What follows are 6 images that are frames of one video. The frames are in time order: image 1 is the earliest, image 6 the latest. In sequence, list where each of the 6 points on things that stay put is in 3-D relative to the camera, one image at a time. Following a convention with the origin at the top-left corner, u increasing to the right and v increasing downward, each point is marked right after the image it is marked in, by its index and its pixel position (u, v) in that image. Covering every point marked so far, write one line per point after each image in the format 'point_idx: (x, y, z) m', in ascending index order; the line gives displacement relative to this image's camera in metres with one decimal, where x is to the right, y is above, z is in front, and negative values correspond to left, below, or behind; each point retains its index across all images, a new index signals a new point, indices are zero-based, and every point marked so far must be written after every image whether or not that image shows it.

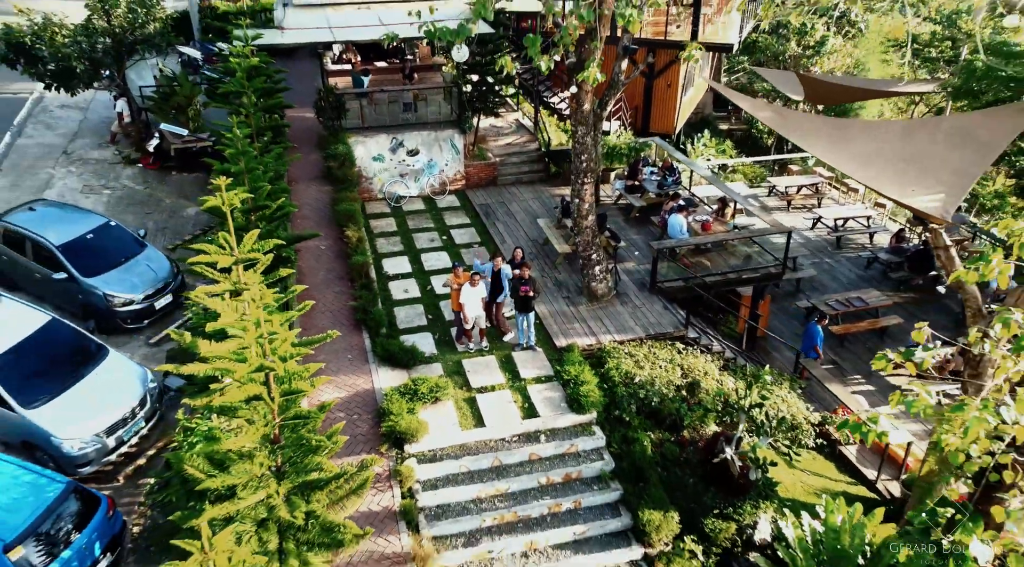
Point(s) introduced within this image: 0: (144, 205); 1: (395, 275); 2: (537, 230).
0: (-6.5, +1.4, +13.8) m
1: (-1.9, +0.2, +12.7) m
2: (+0.5, +1.0, +14.4) m
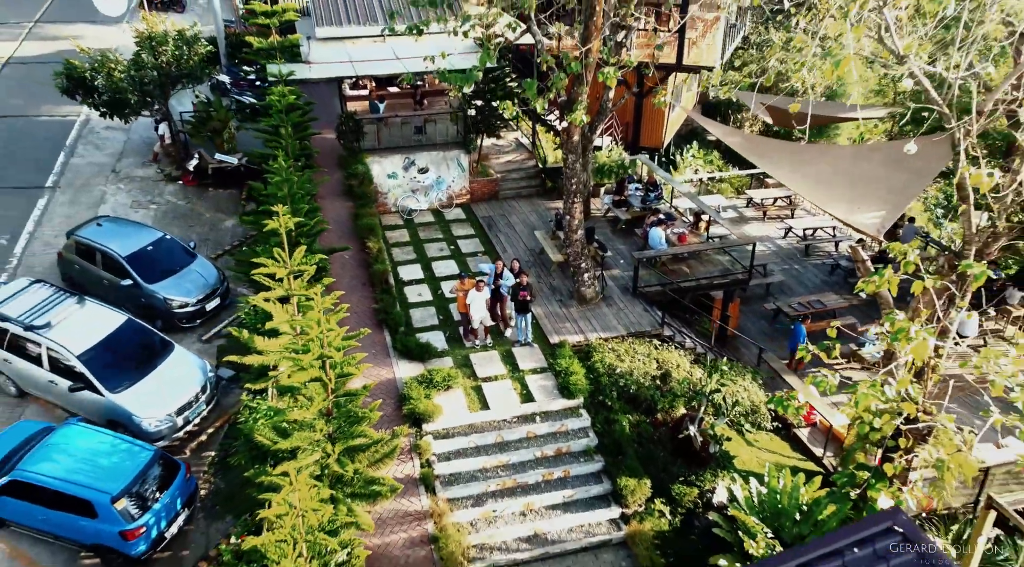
0: (-6.5, +1.3, +15.6) m
1: (-1.9, +0.1, +14.6) m
2: (+0.5, +0.9, +16.2) m
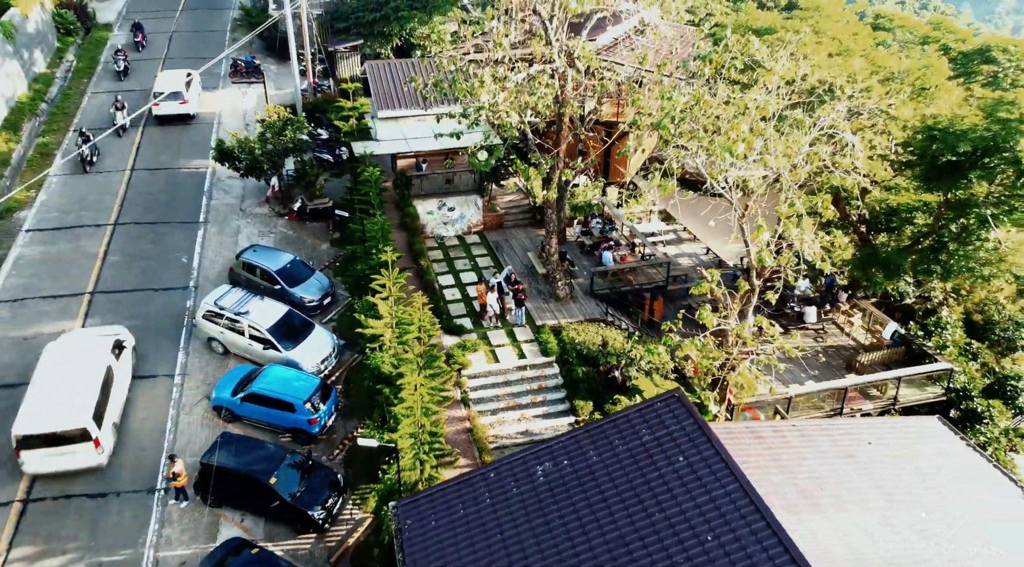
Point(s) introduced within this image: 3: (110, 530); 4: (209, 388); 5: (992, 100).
0: (-6.5, +1.2, +23.5) m
1: (-1.9, 0.0, +22.5) m
2: (+0.5, +0.8, +24.1) m
3: (-7.7, -4.7, +15.0) m
4: (-7.1, -2.5, +18.4) m
5: (+11.5, +4.4, +18.8) m
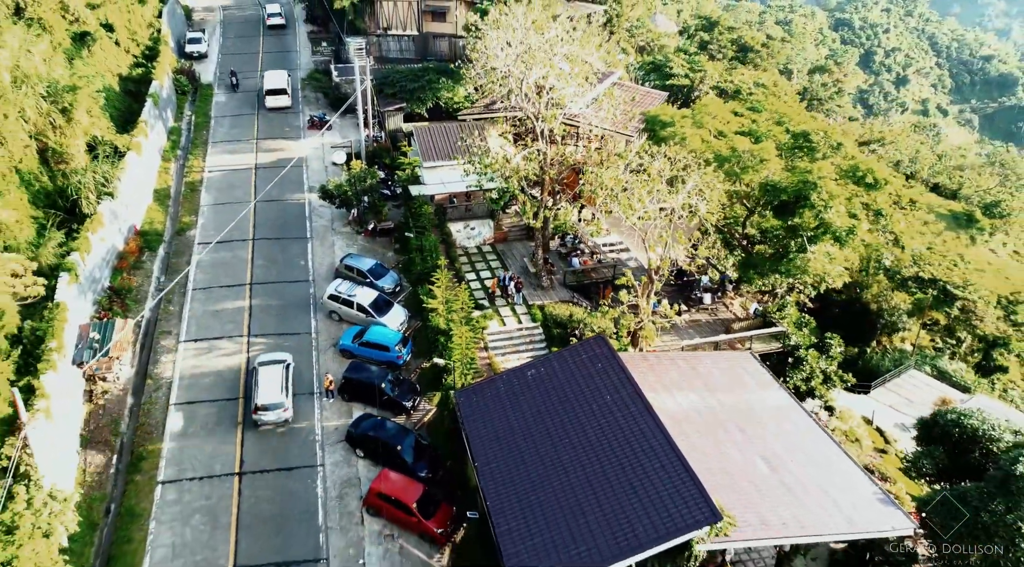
0: (-6.4, +1.5, +35.8) m
1: (-1.8, +0.2, +34.8) m
2: (+0.6, +1.0, +36.4) m
3: (-7.6, -4.5, +27.3) m
4: (-7.0, -2.2, +30.7) m
5: (+11.6, +4.6, +31.2) m
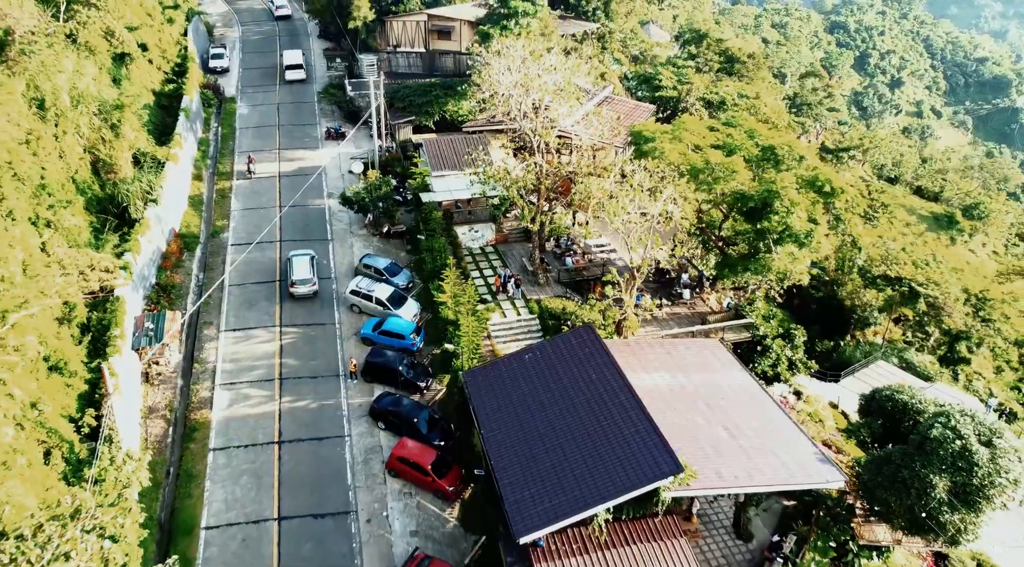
0: (-6.5, +1.6, +40.0) m
1: (-1.8, +0.3, +38.9) m
2: (+0.5, +1.2, +40.6) m
3: (-7.6, -4.4, +31.5) m
4: (-7.0, -2.1, +34.8) m
5: (+11.6, +4.7, +35.3) m
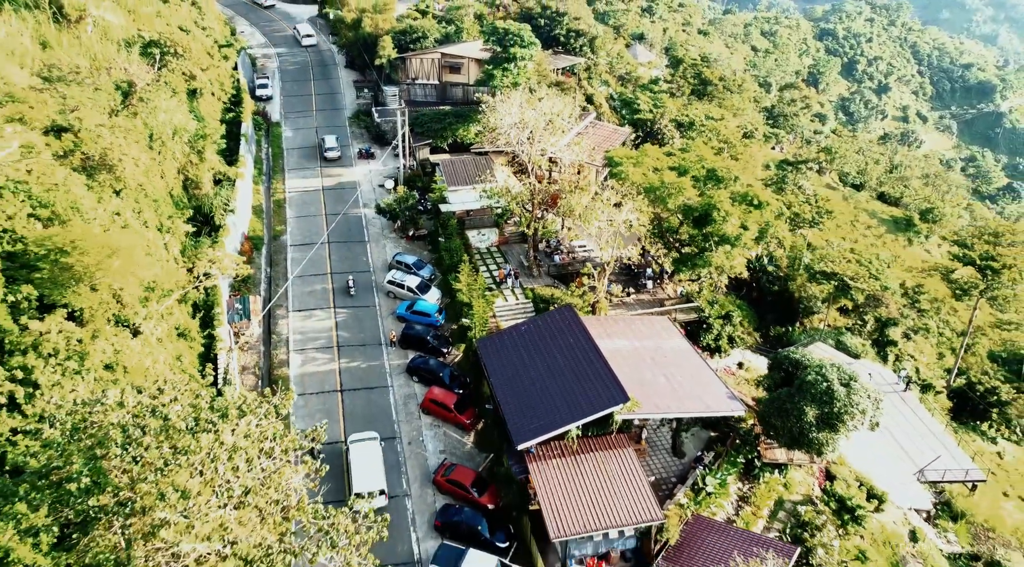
0: (-6.5, +2.1, +50.4) m
1: (-1.8, +0.8, +49.3) m
2: (+0.5, +1.7, +51.0) m
3: (-7.6, -3.9, +41.9) m
4: (-7.0, -1.6, +45.2) m
5: (+11.6, +5.2, +45.8) m
